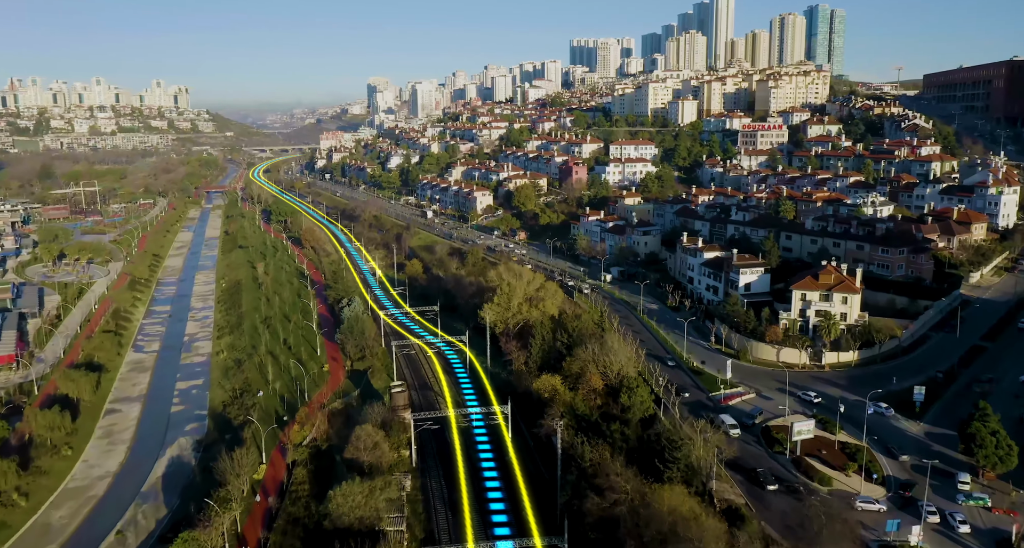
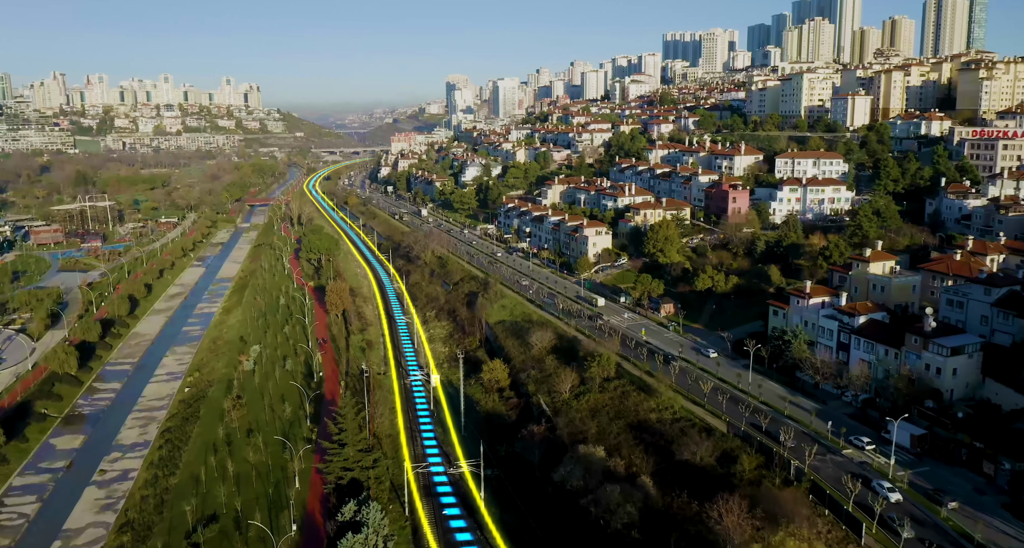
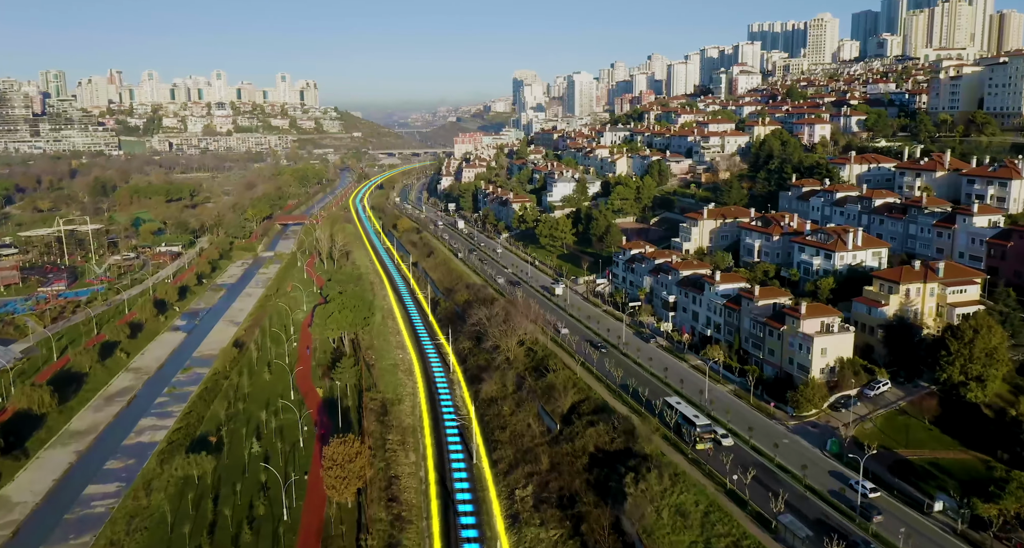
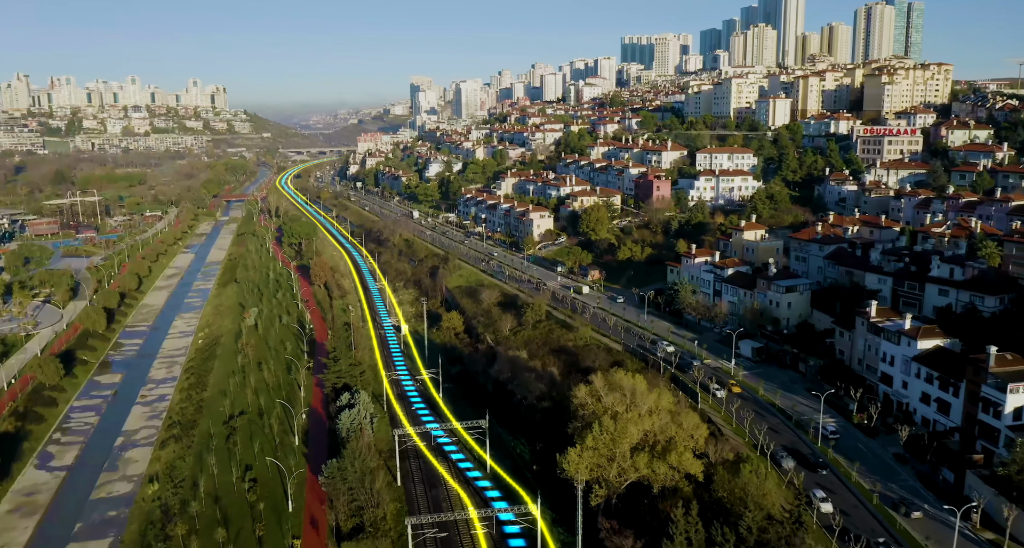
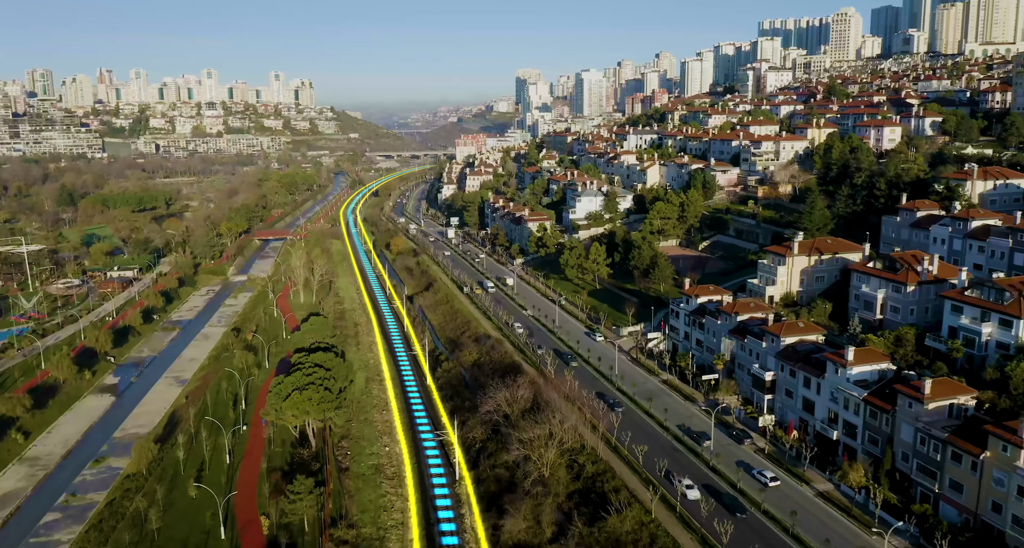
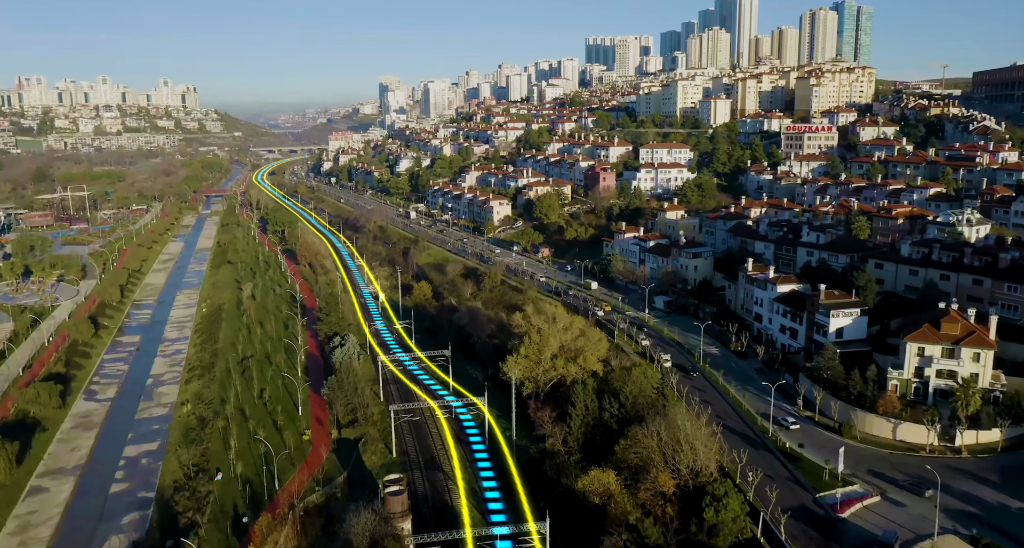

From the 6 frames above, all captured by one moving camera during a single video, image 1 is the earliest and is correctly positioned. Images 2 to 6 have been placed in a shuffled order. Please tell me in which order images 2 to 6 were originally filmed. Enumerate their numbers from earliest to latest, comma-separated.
6, 4, 2, 3, 5
